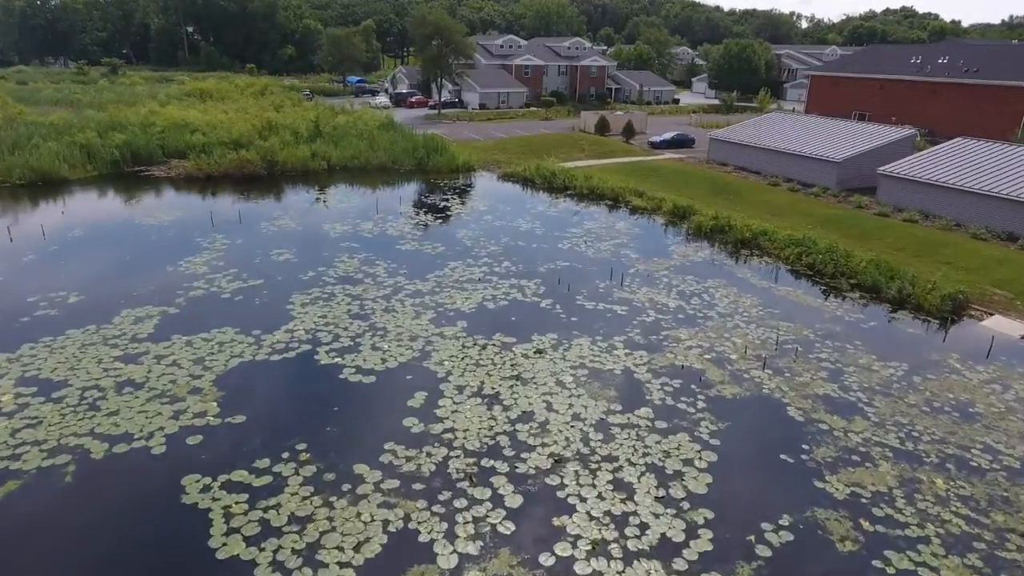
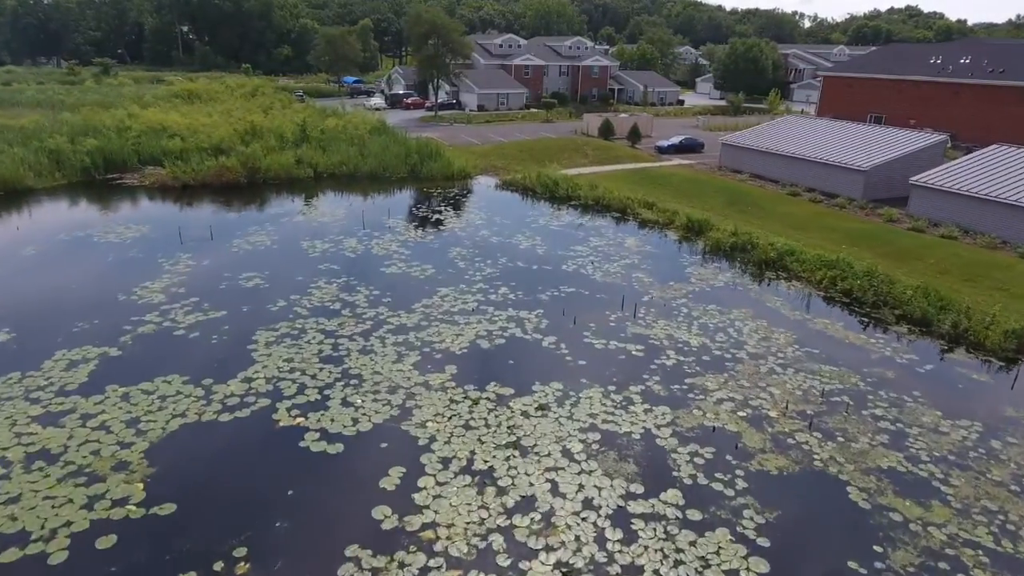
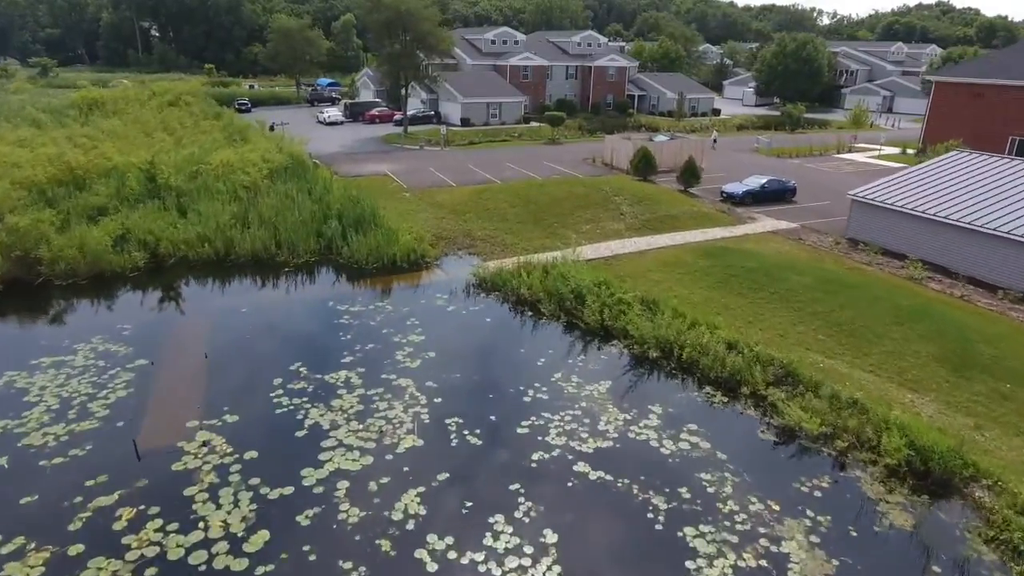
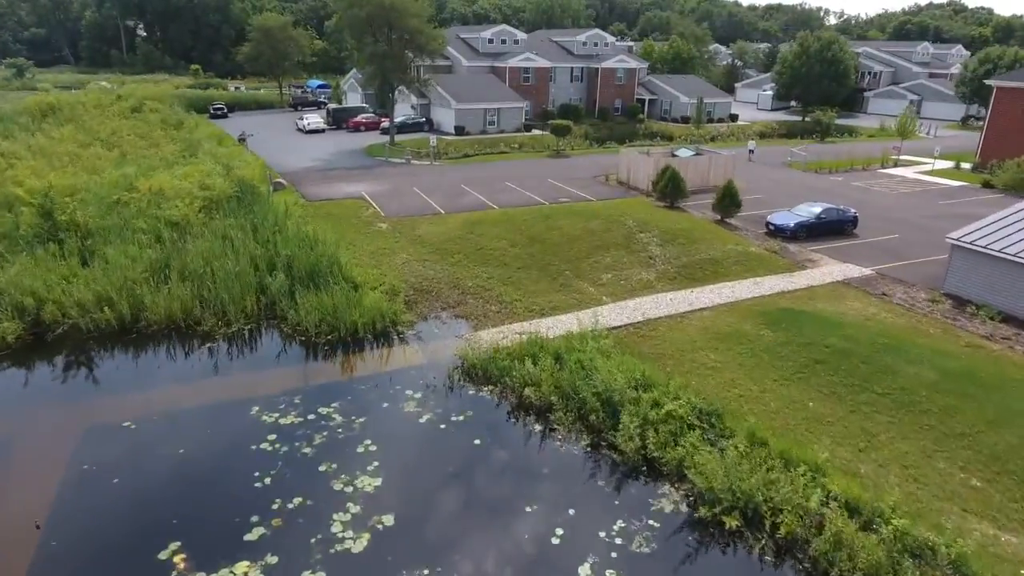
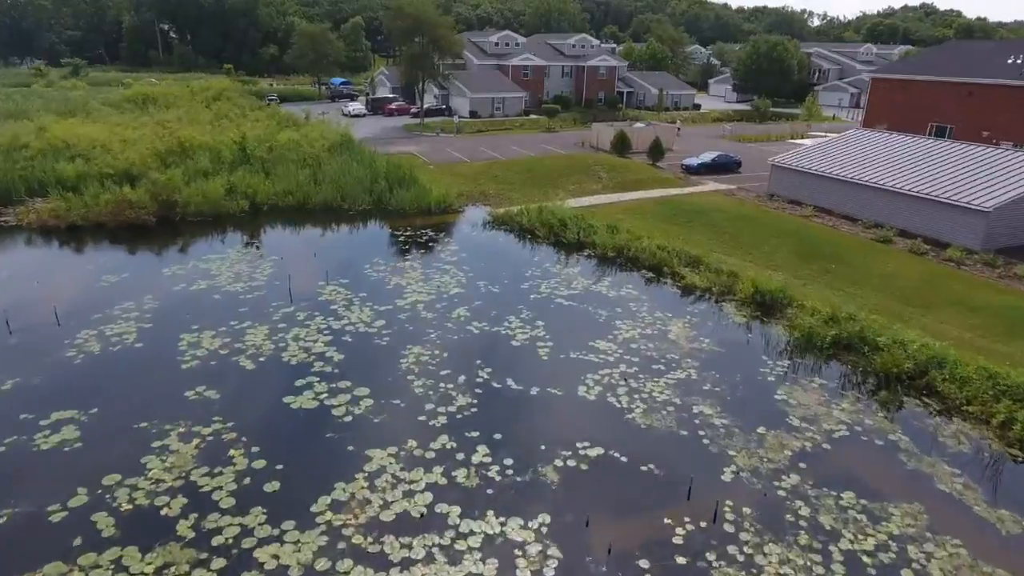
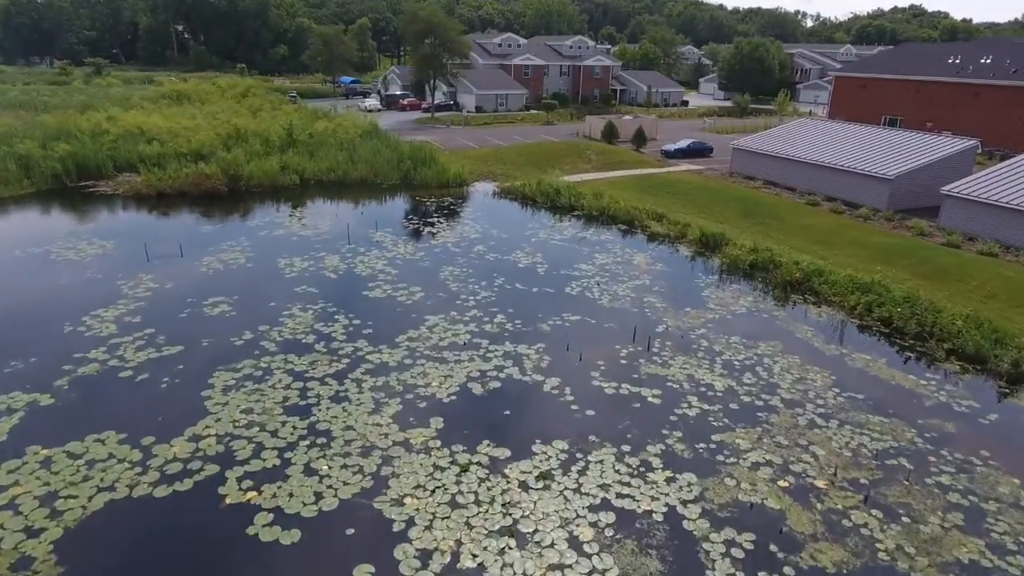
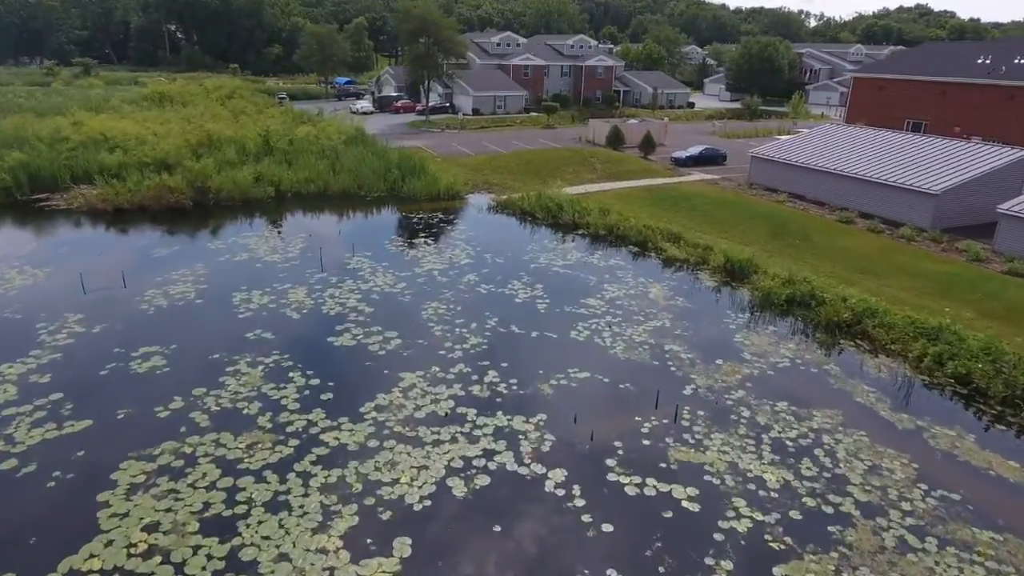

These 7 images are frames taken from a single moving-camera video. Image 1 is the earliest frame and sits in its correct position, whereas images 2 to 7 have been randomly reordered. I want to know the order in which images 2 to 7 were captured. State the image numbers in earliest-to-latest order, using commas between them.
2, 6, 7, 5, 3, 4
